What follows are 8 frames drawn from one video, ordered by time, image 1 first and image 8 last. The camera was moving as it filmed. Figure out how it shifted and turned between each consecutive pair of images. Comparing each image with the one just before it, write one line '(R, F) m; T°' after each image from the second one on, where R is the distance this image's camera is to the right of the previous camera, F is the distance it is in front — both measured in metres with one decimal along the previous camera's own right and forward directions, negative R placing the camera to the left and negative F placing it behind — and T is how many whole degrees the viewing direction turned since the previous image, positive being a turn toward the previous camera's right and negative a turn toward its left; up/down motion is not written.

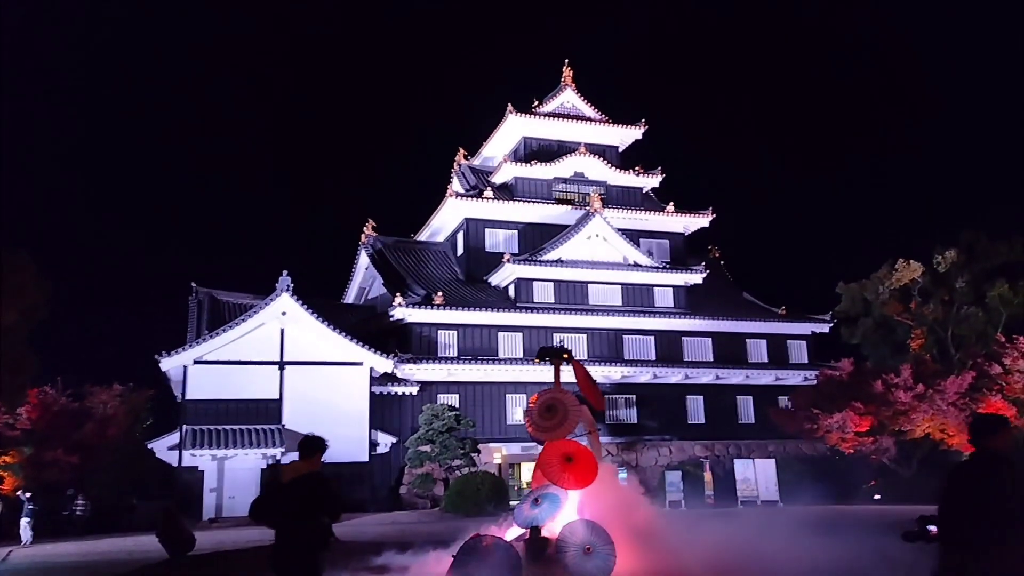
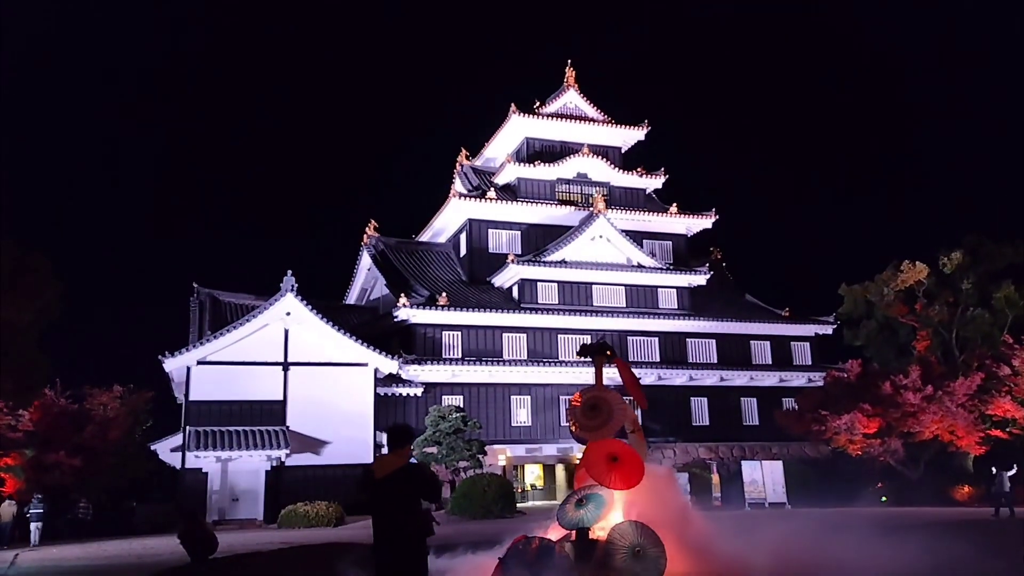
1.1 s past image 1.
(-0.5, +0.2) m; +1°
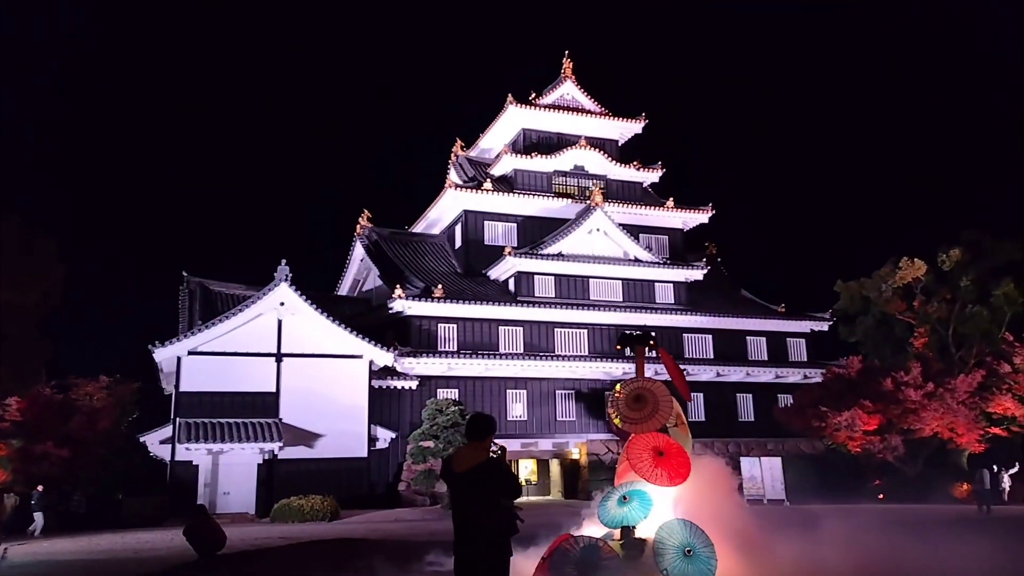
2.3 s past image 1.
(-0.5, +0.4) m; +1°
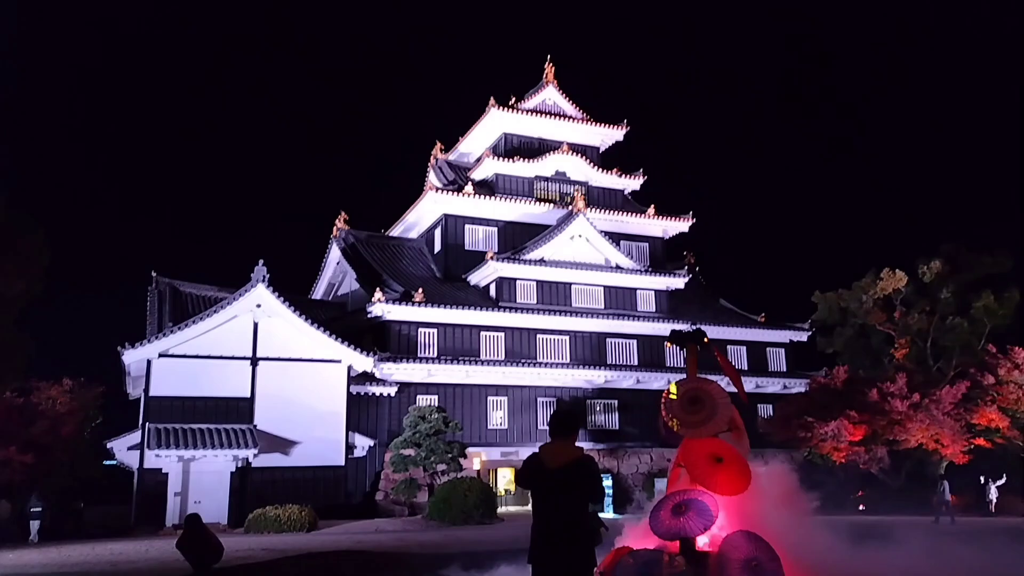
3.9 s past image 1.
(-0.7, +0.6) m; +3°
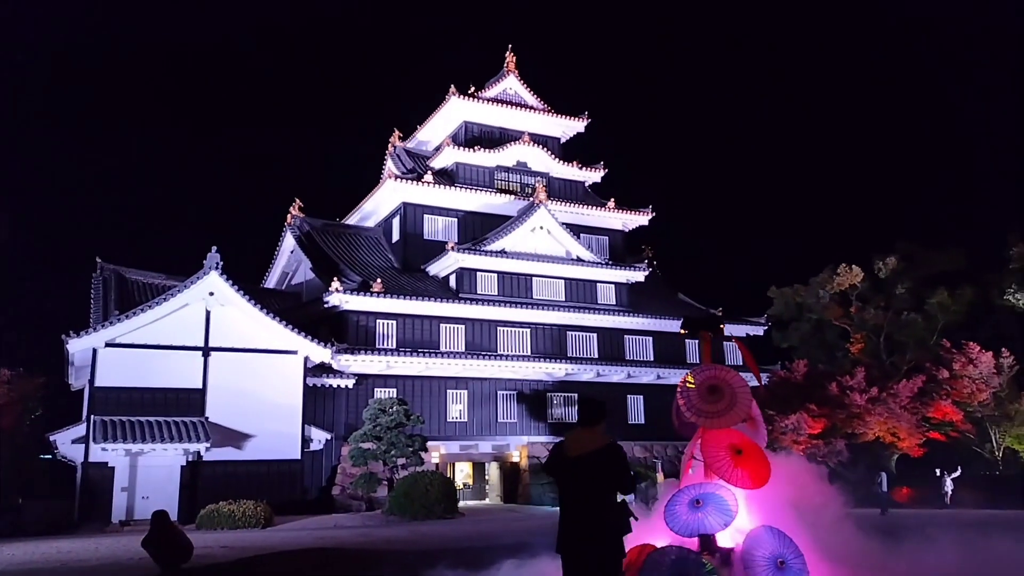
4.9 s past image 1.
(-0.5, +0.5) m; +4°
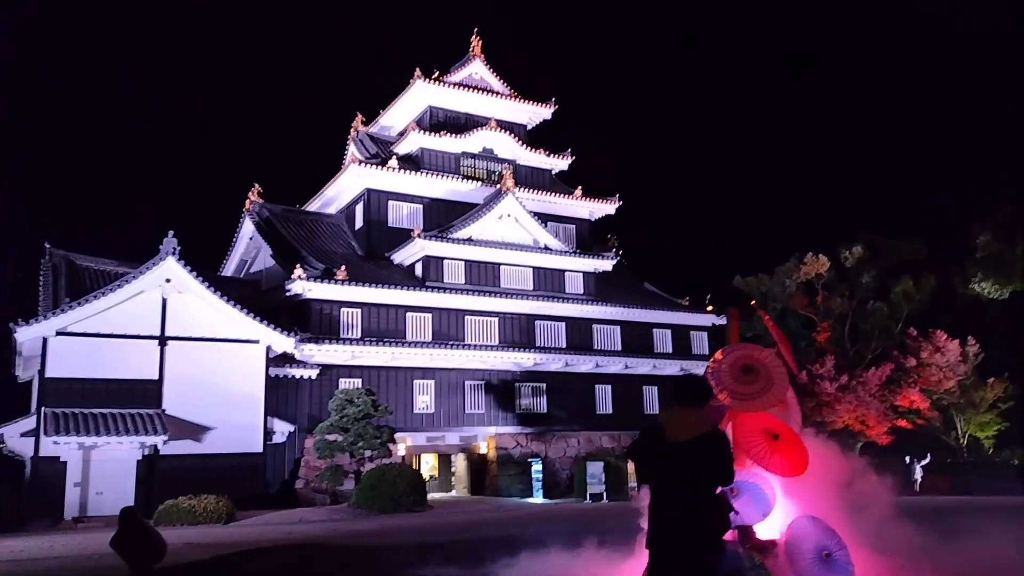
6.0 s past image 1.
(-0.5, +0.6) m; +3°
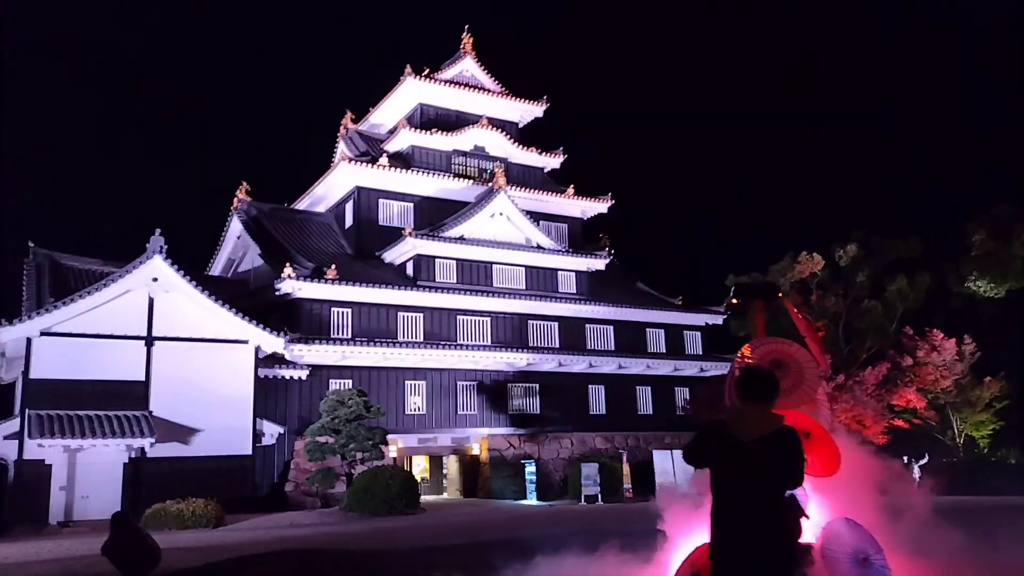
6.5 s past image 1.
(-0.2, +0.4) m; +1°
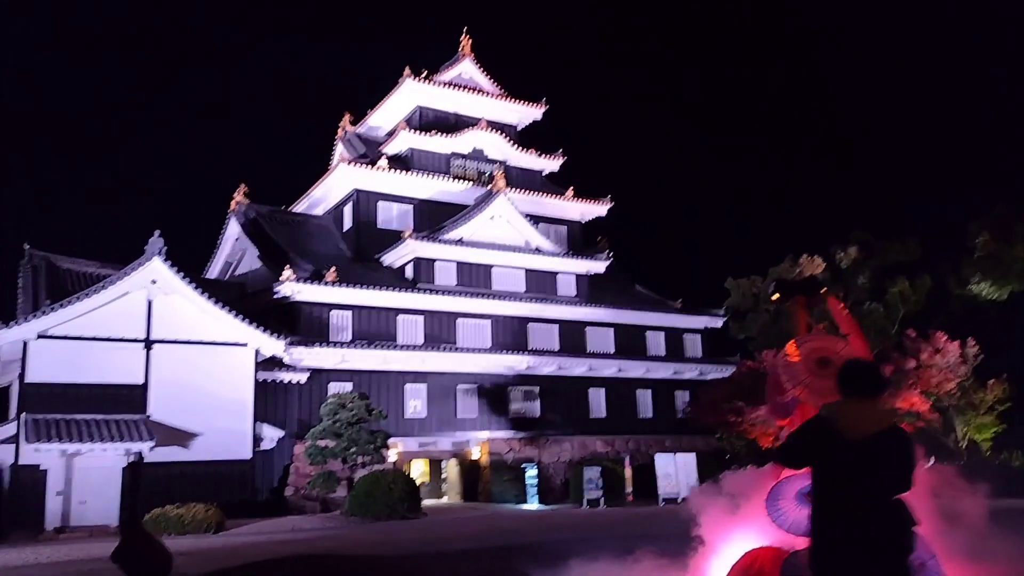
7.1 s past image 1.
(-0.3, +0.2) m; +1°
